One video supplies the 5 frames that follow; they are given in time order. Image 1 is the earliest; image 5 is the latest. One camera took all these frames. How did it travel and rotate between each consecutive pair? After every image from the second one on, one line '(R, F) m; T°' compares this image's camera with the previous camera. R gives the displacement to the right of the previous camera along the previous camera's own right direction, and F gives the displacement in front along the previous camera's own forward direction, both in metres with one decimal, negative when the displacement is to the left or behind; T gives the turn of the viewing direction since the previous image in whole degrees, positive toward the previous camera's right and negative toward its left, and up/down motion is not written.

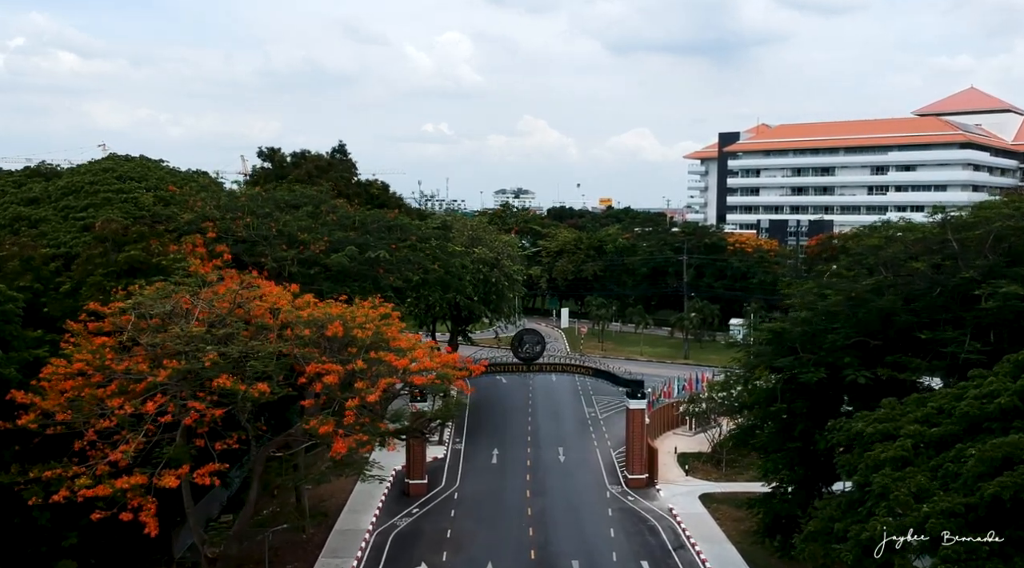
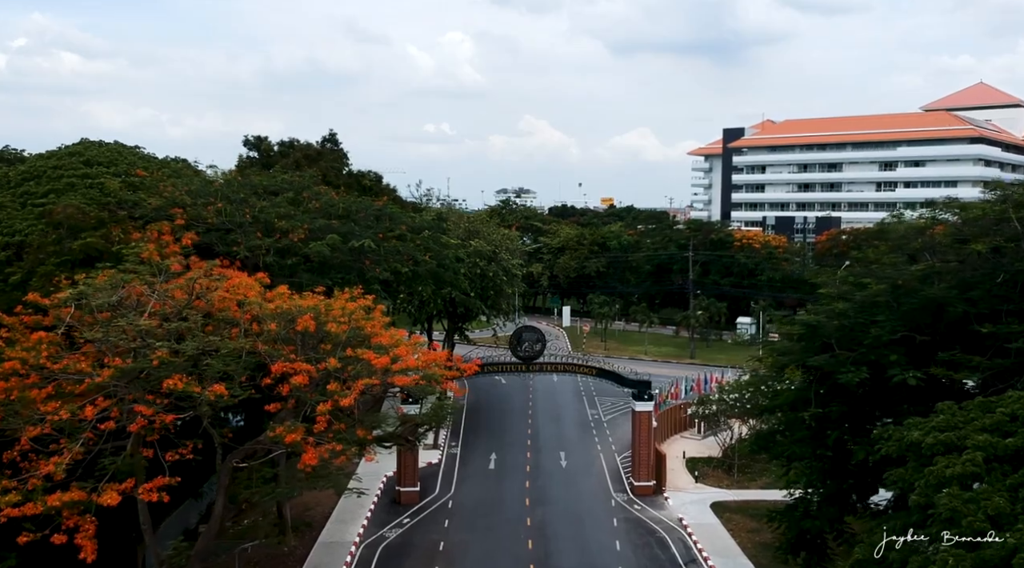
(+0.1, +2.3) m; 0°
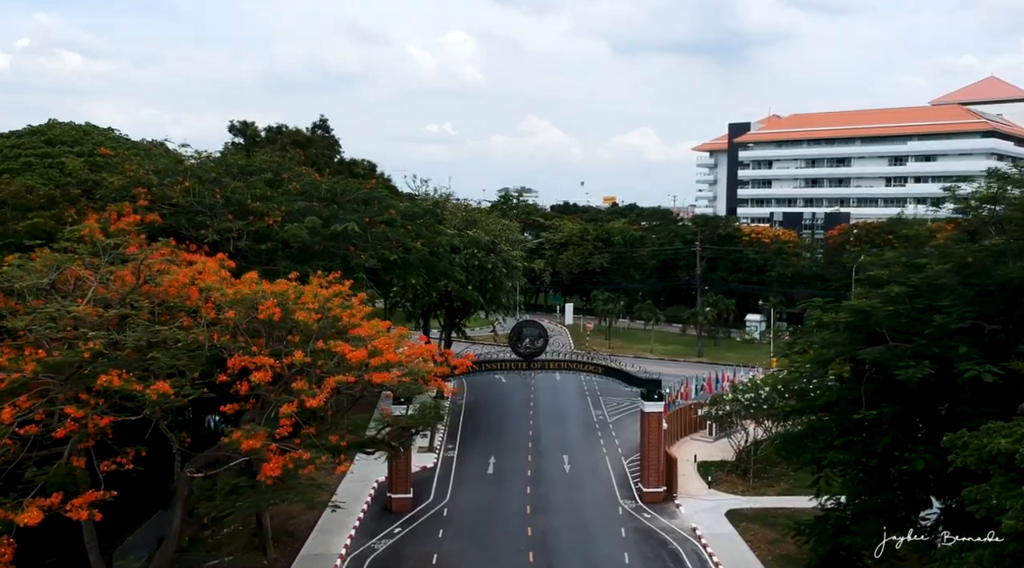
(+0.1, +2.4) m; 0°
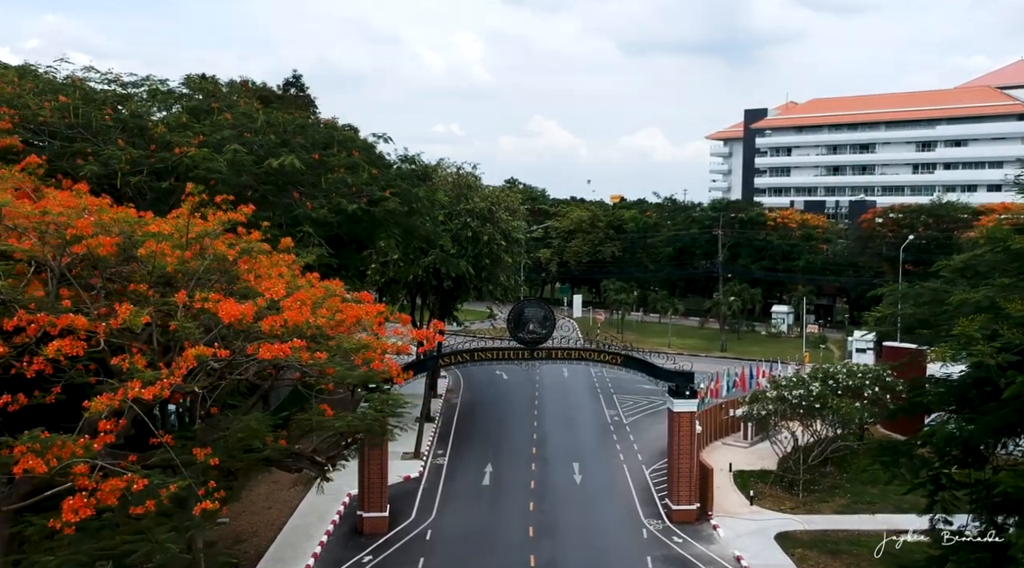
(+0.2, +5.8) m; 0°
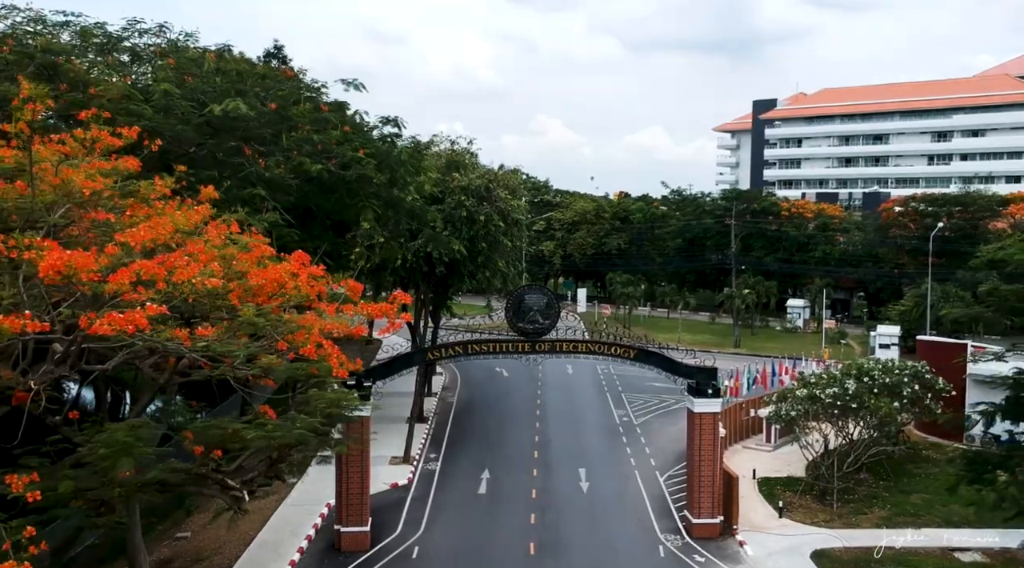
(+0.1, +3.1) m; 0°
